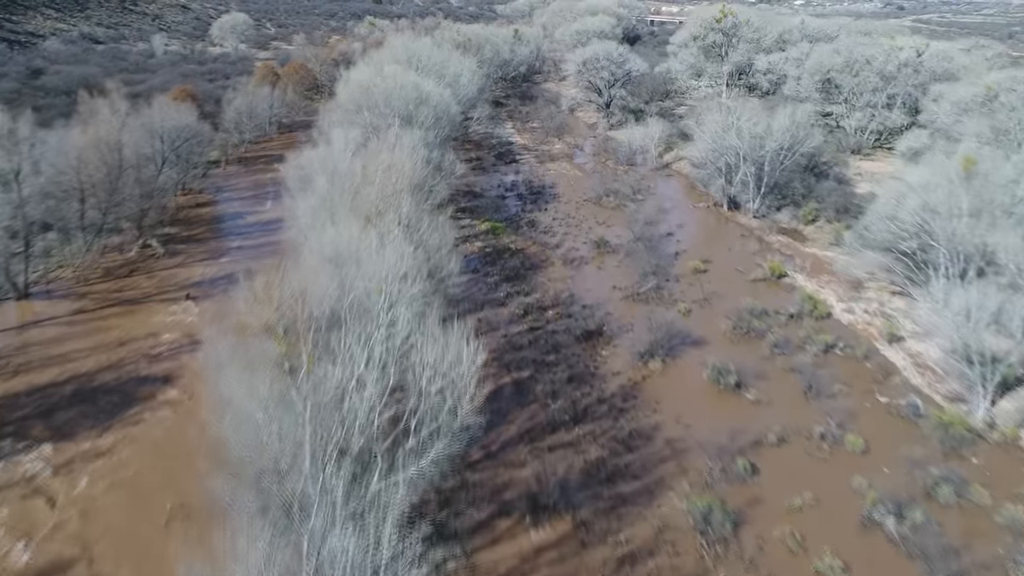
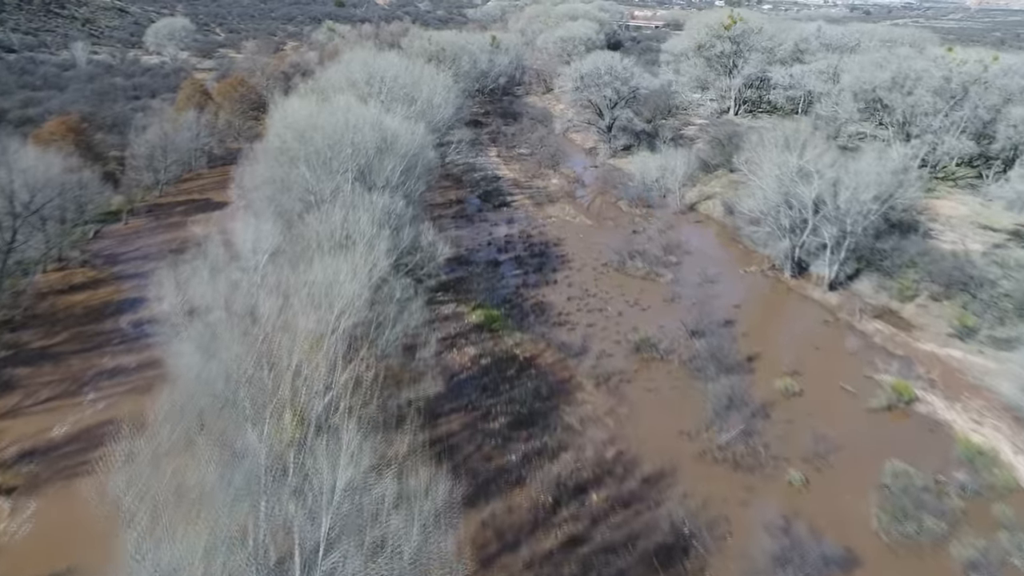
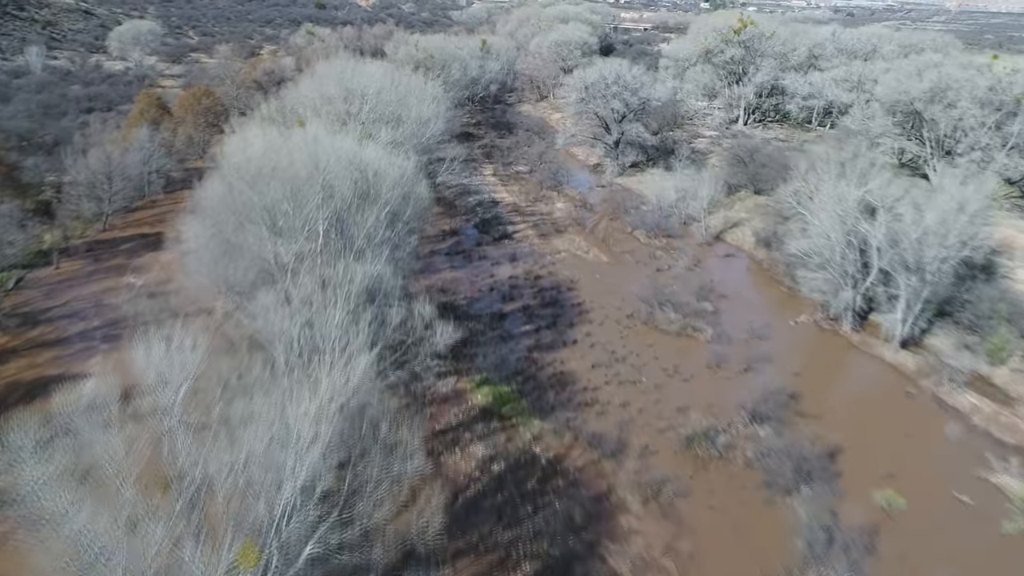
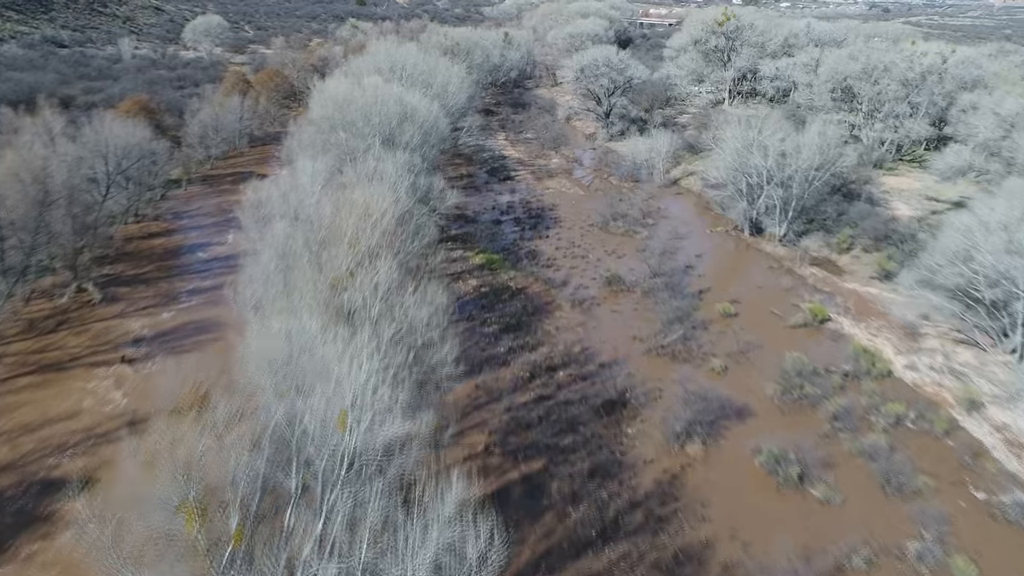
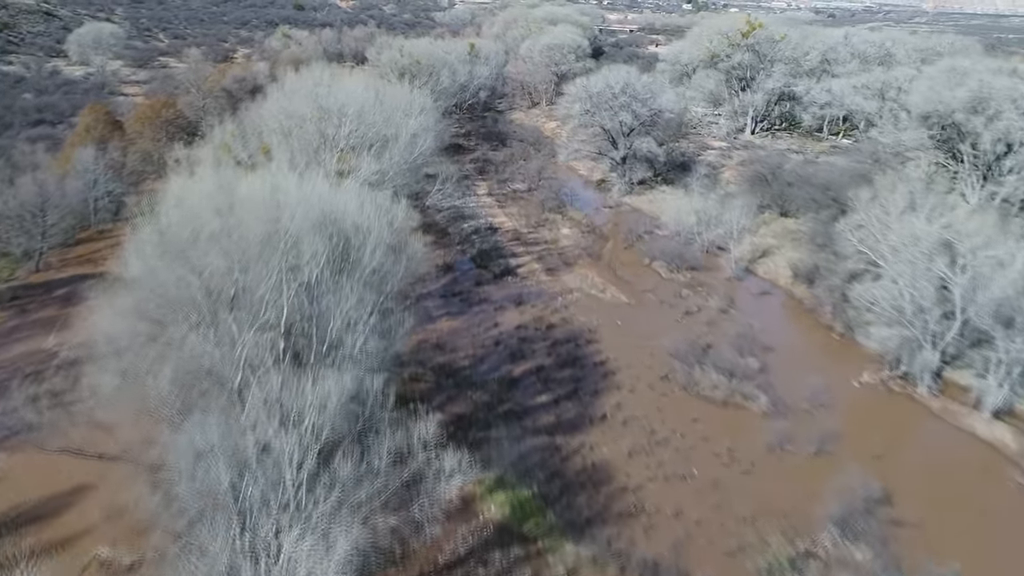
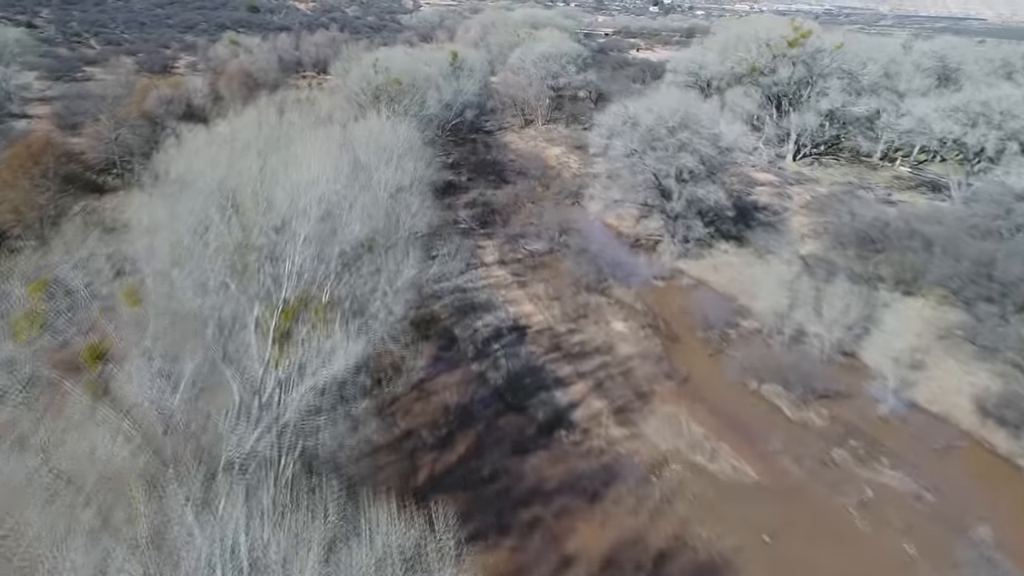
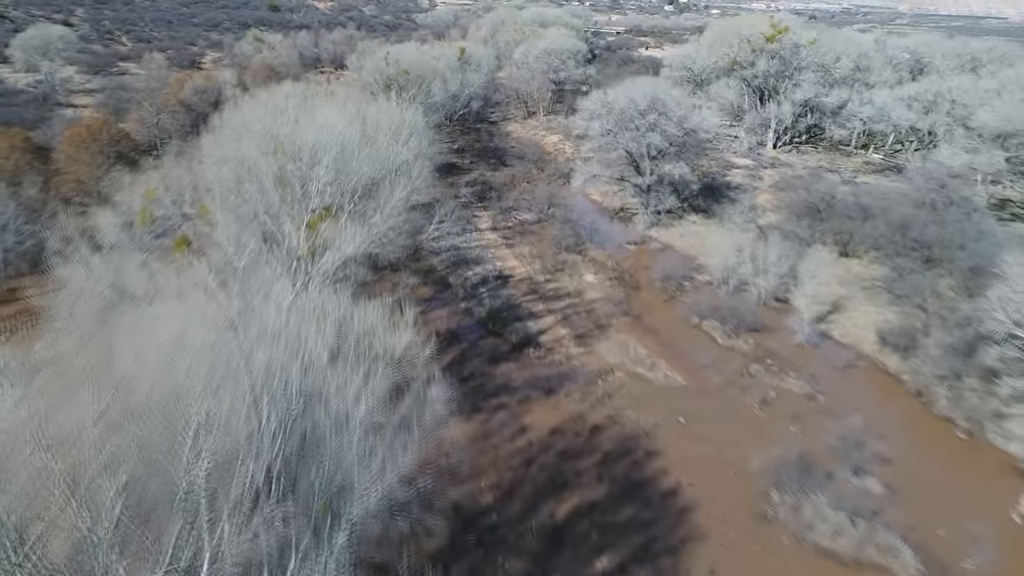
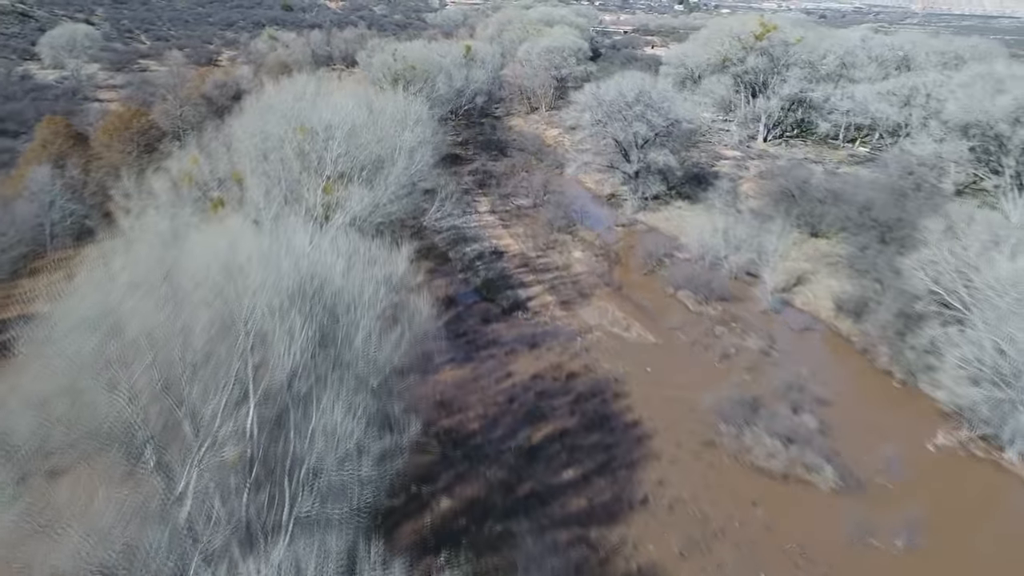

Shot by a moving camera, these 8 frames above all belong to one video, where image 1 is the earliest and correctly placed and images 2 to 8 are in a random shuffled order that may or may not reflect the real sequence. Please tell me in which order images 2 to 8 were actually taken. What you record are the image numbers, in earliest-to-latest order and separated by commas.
4, 2, 3, 5, 8, 7, 6
